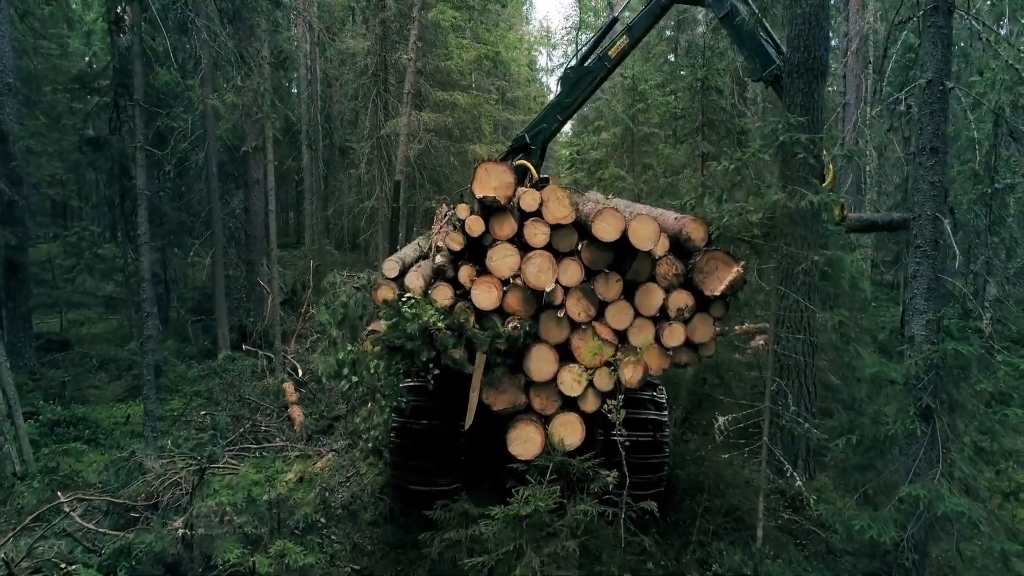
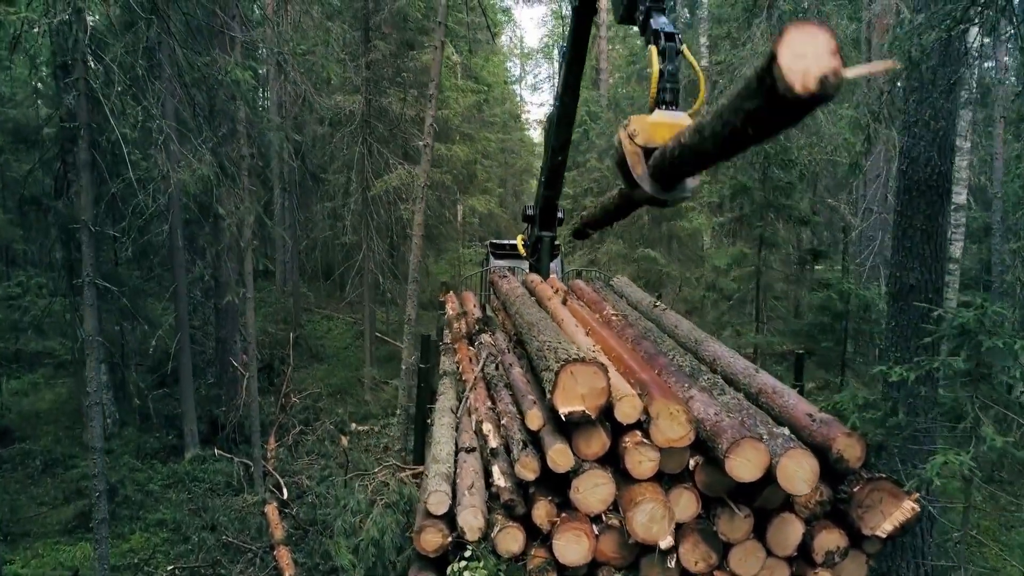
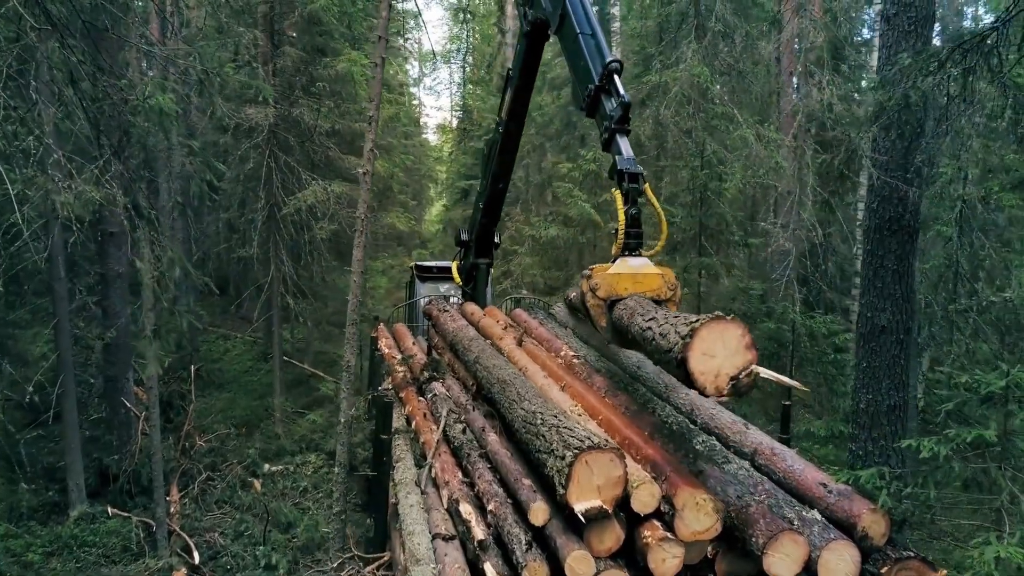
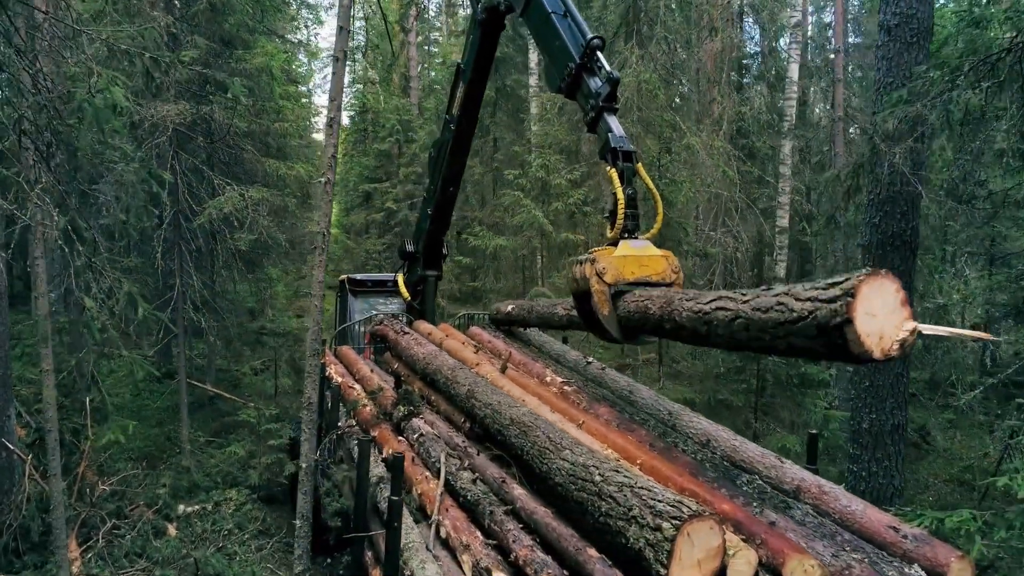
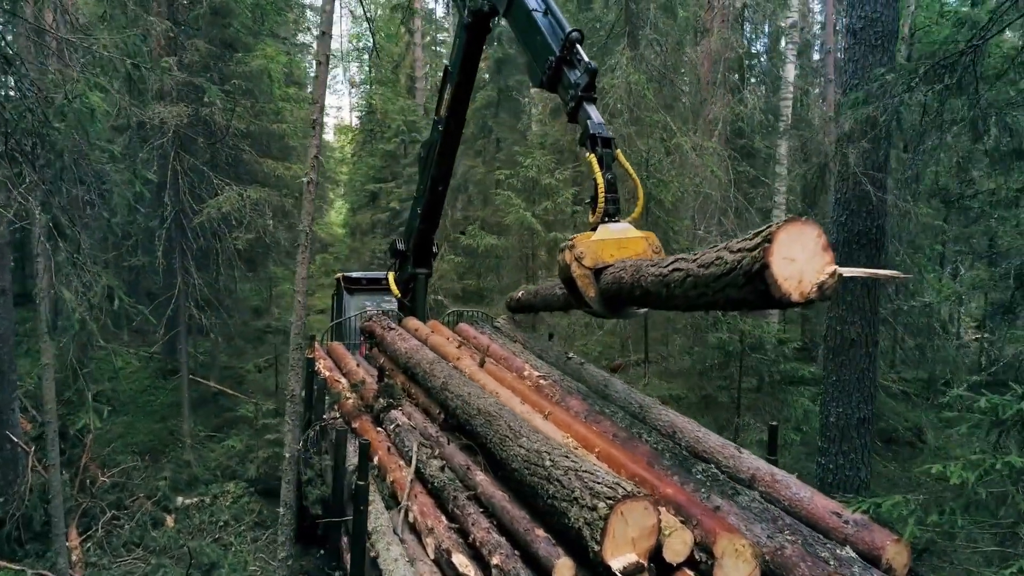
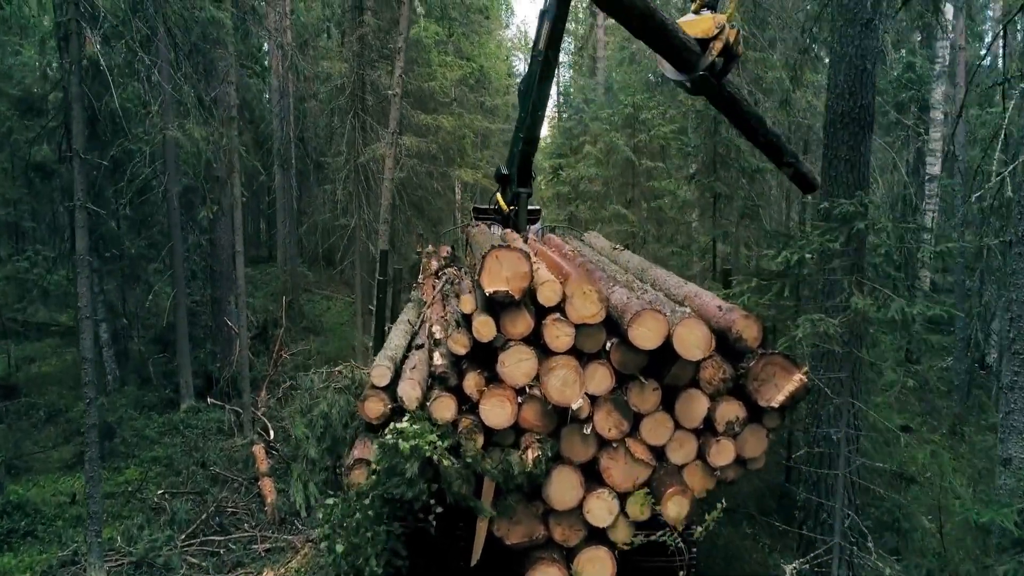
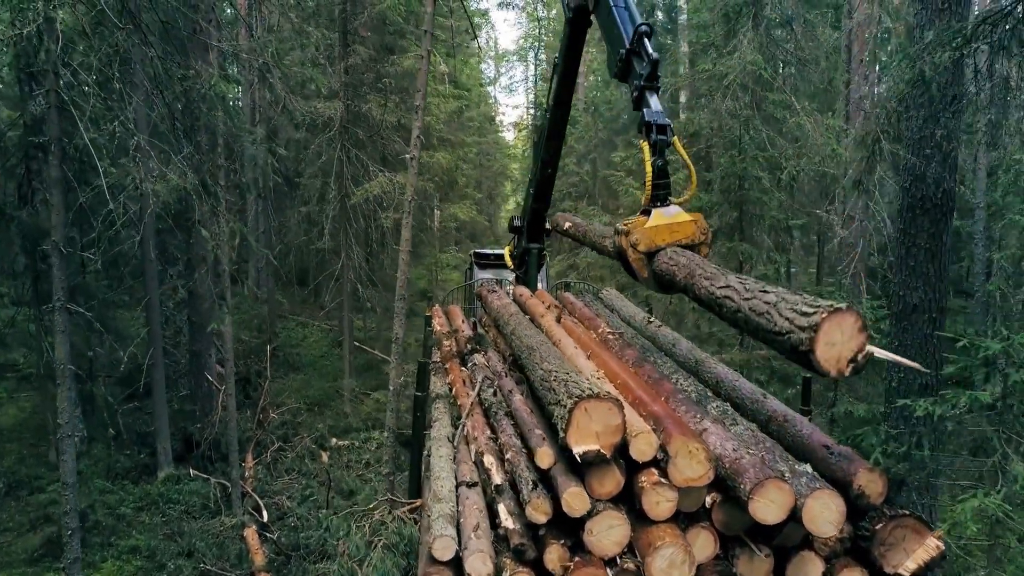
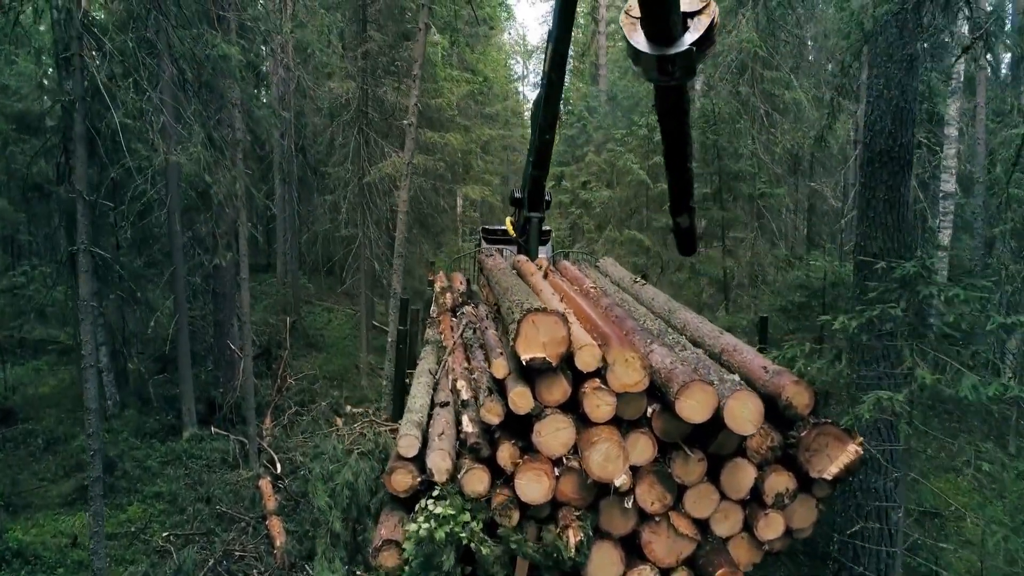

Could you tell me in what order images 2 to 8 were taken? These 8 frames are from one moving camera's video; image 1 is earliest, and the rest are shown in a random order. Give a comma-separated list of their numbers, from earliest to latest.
6, 8, 2, 7, 3, 5, 4
